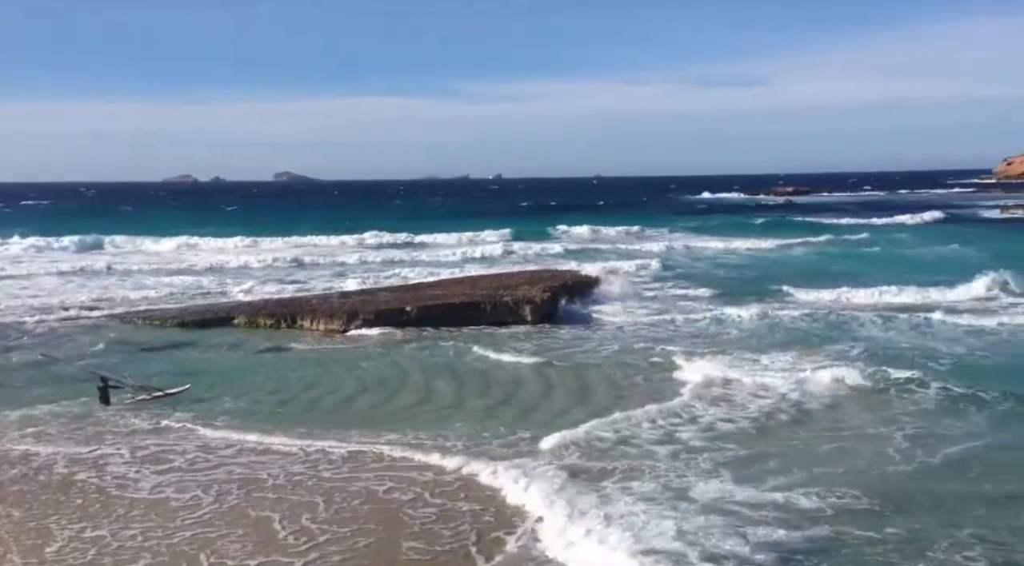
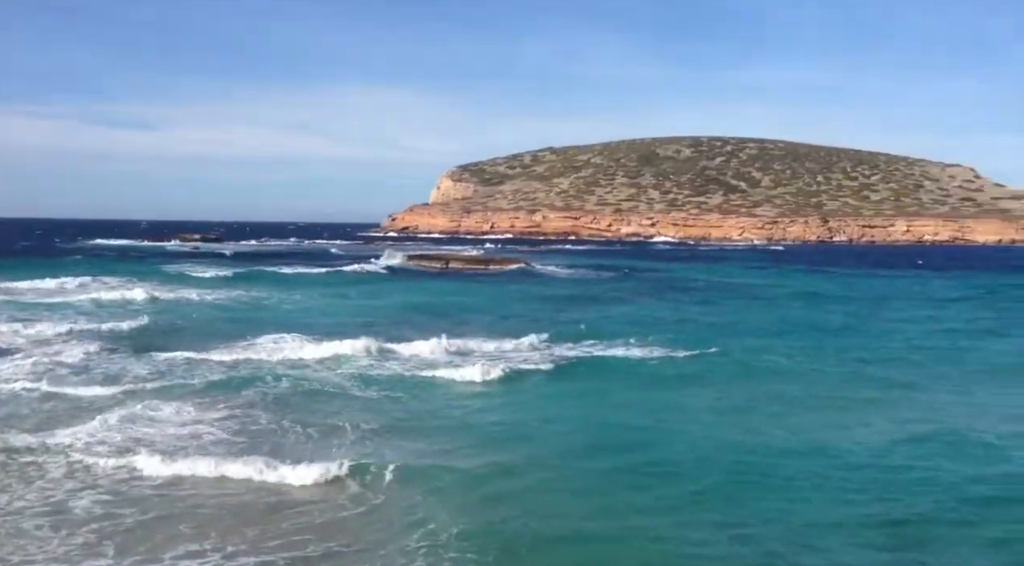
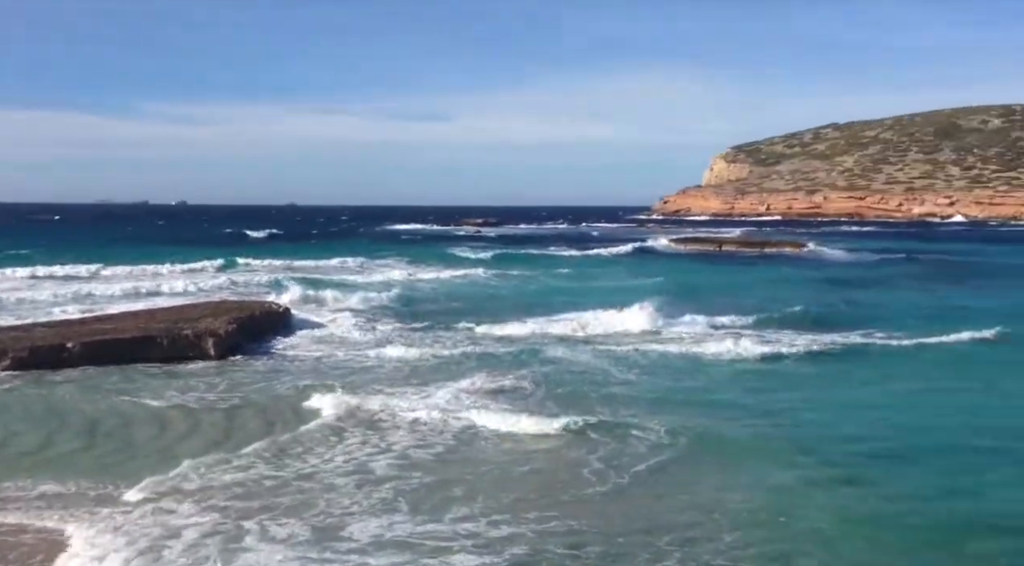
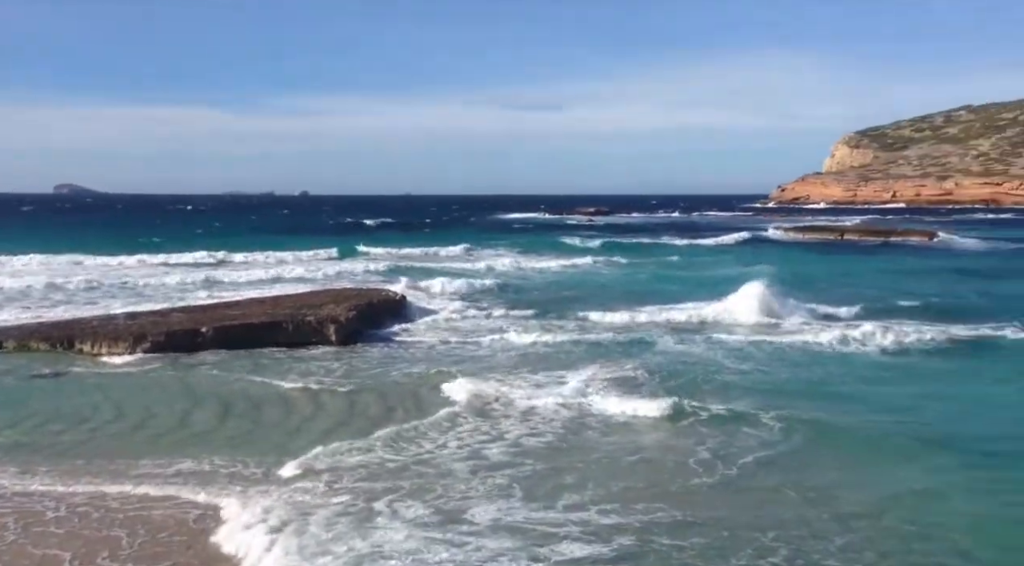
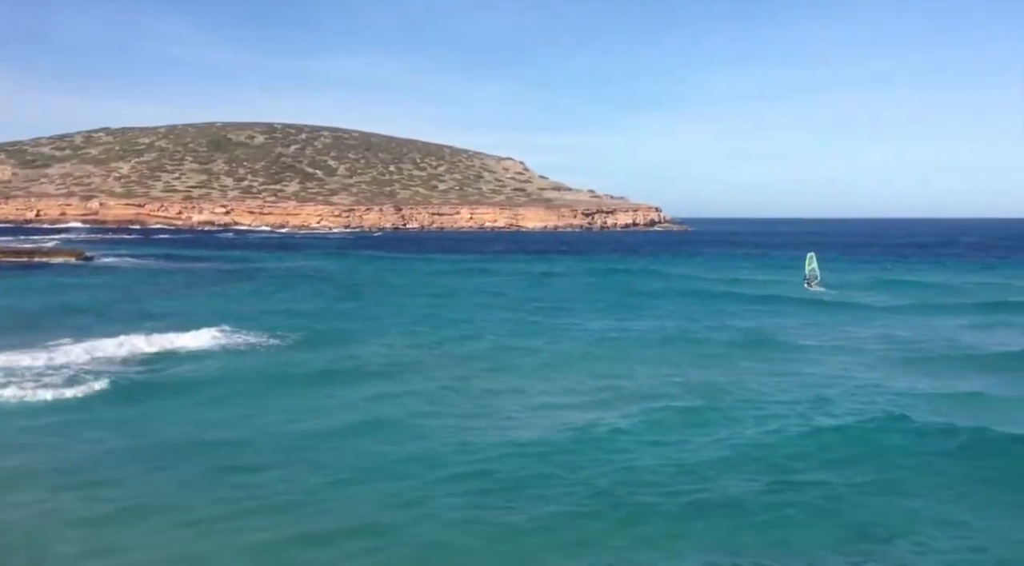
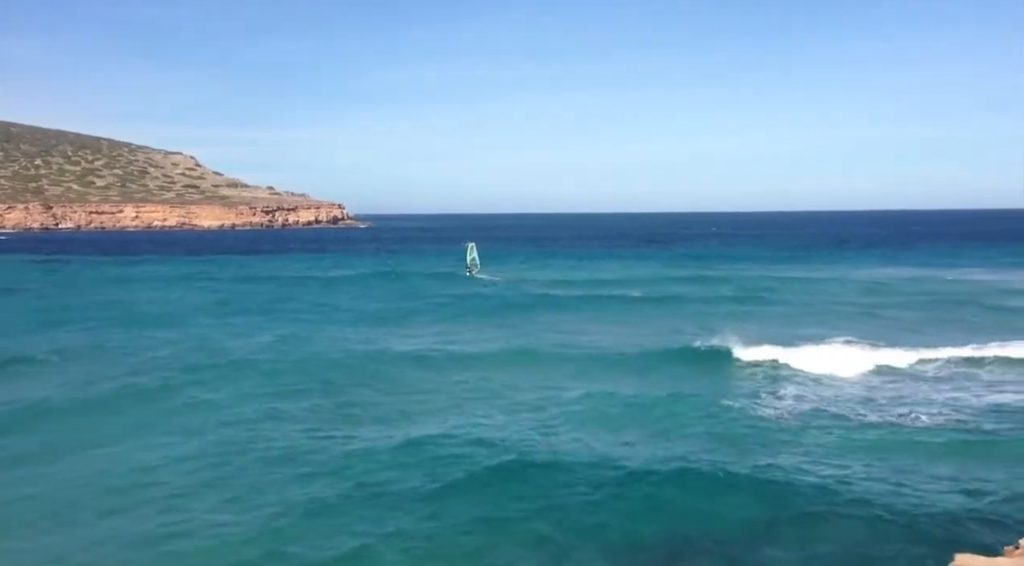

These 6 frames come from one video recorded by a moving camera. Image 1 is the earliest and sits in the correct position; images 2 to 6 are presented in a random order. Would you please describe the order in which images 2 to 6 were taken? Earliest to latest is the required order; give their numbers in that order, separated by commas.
4, 3, 2, 5, 6
